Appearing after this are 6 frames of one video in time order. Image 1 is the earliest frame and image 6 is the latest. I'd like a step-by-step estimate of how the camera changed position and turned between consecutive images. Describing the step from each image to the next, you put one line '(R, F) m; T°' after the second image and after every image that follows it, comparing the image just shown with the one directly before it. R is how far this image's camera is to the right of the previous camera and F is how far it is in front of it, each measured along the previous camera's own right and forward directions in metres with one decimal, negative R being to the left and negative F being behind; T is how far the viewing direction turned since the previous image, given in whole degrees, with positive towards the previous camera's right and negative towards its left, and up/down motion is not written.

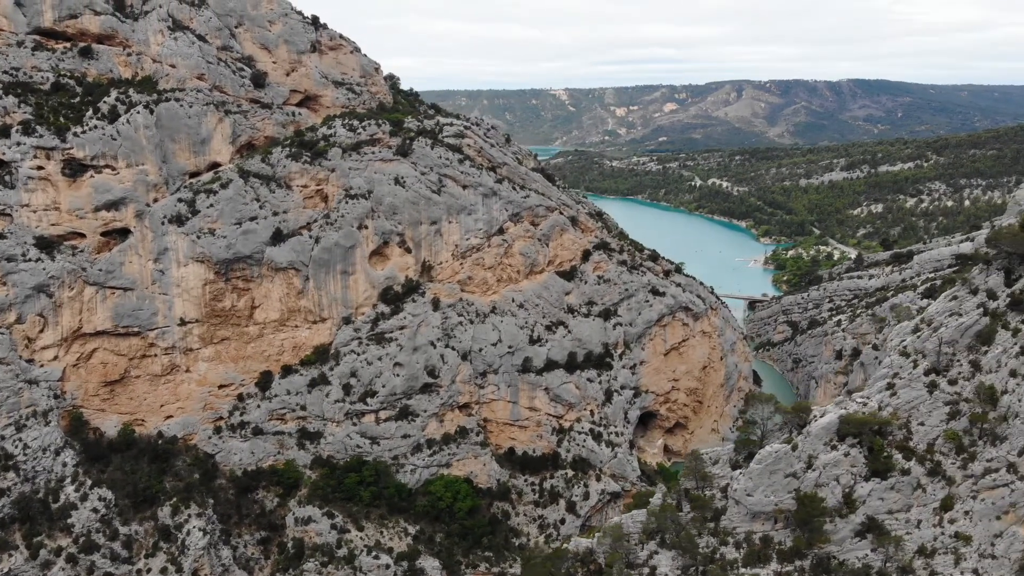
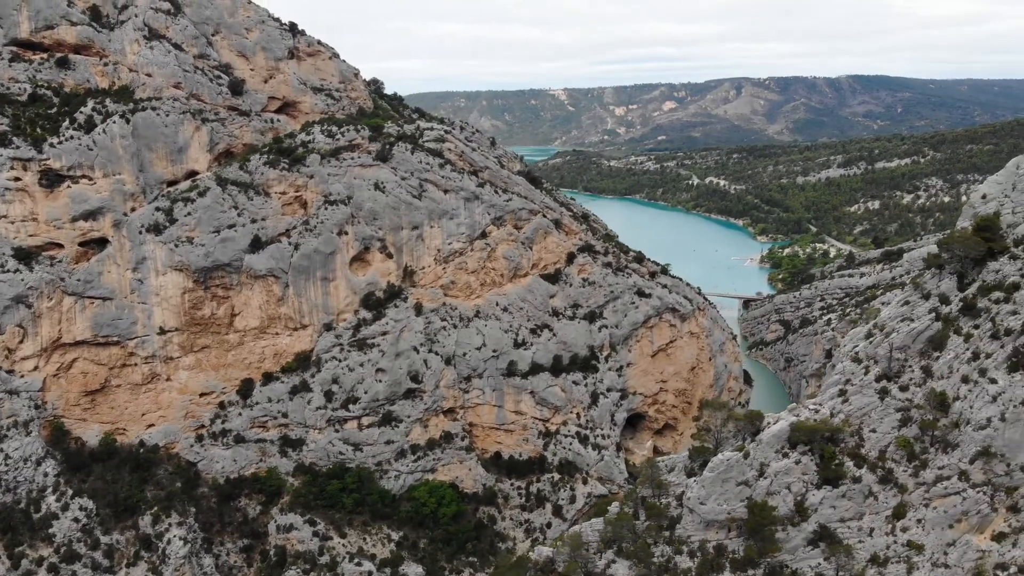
(+0.9, +0.1) m; 0°
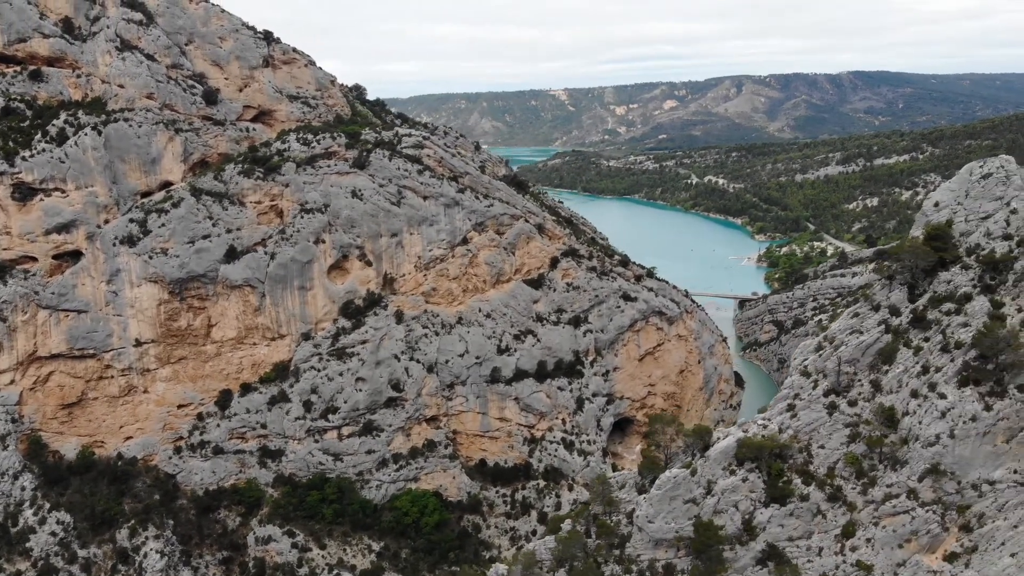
(+1.1, +0.3) m; 0°
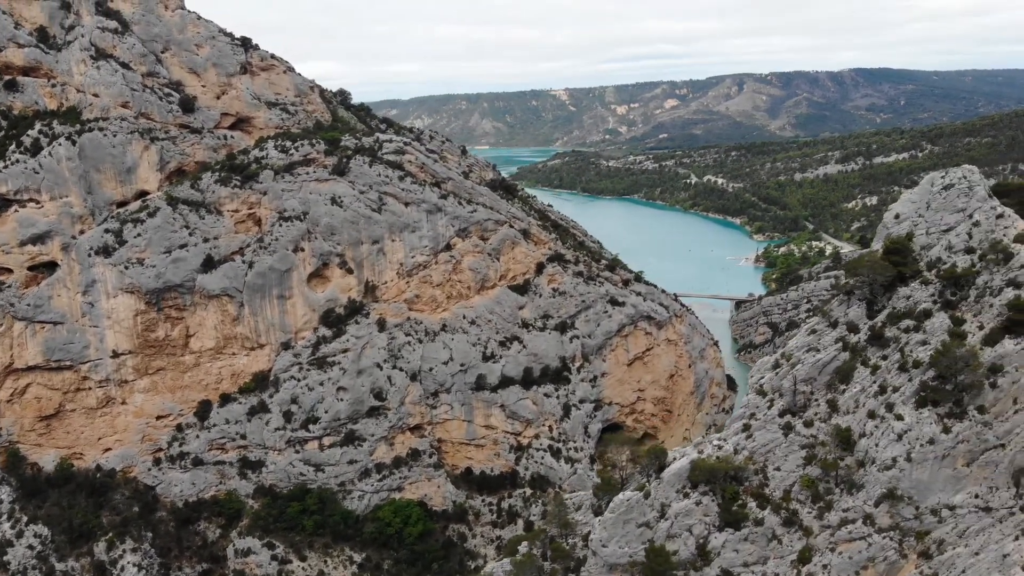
(+0.9, +0.3) m; 0°
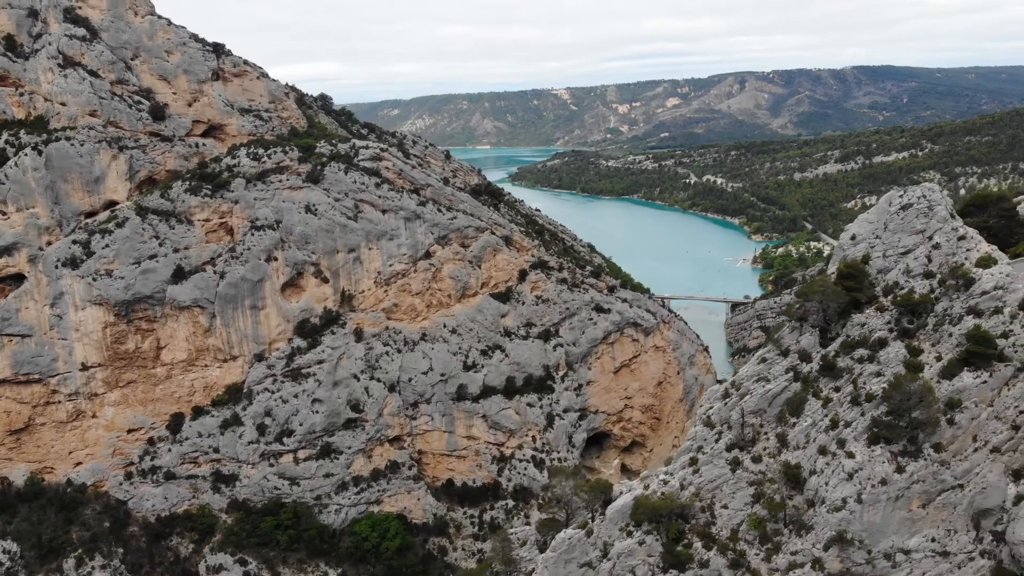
(+1.0, +0.6) m; 0°
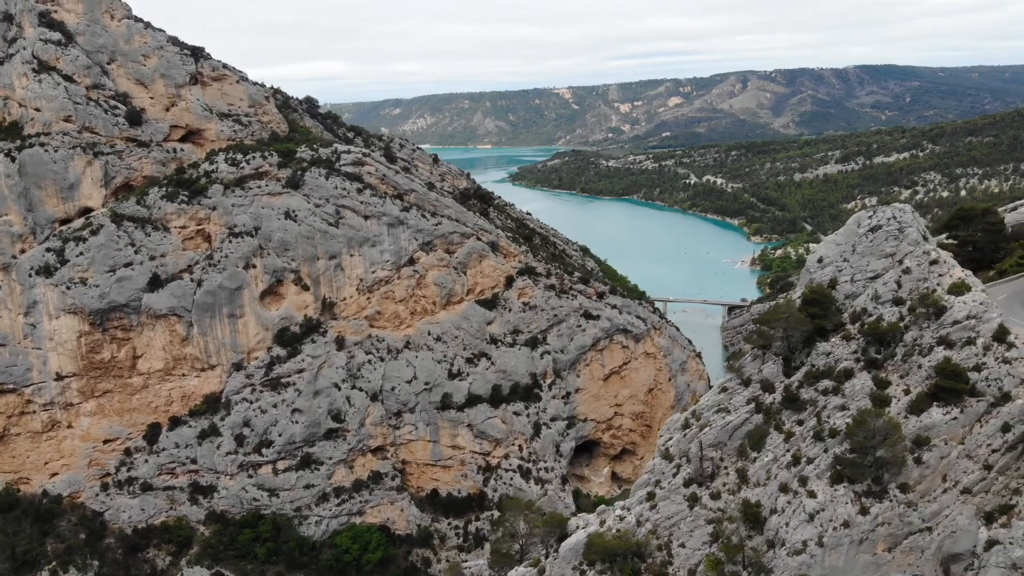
(+0.8, +0.5) m; 0°
